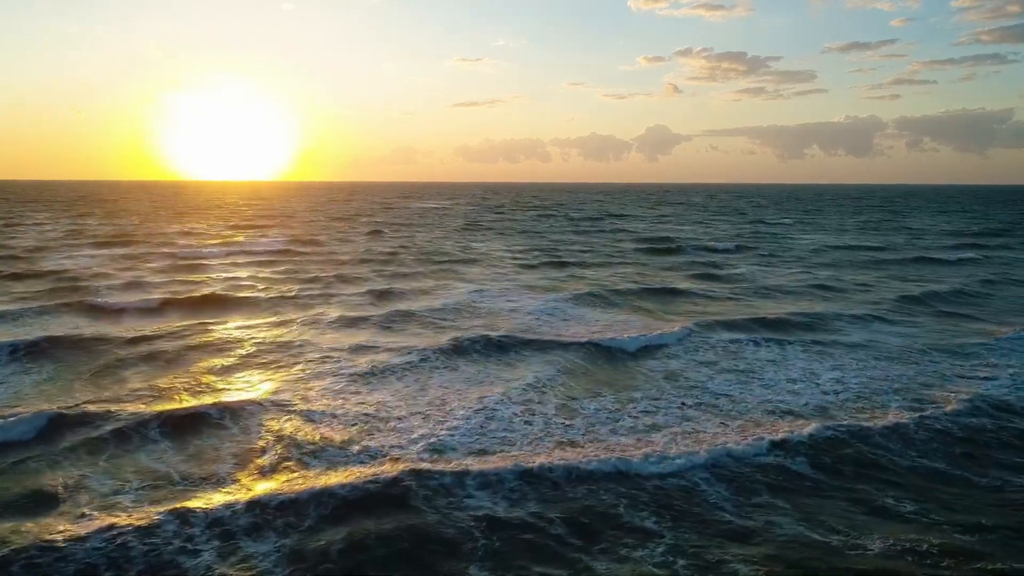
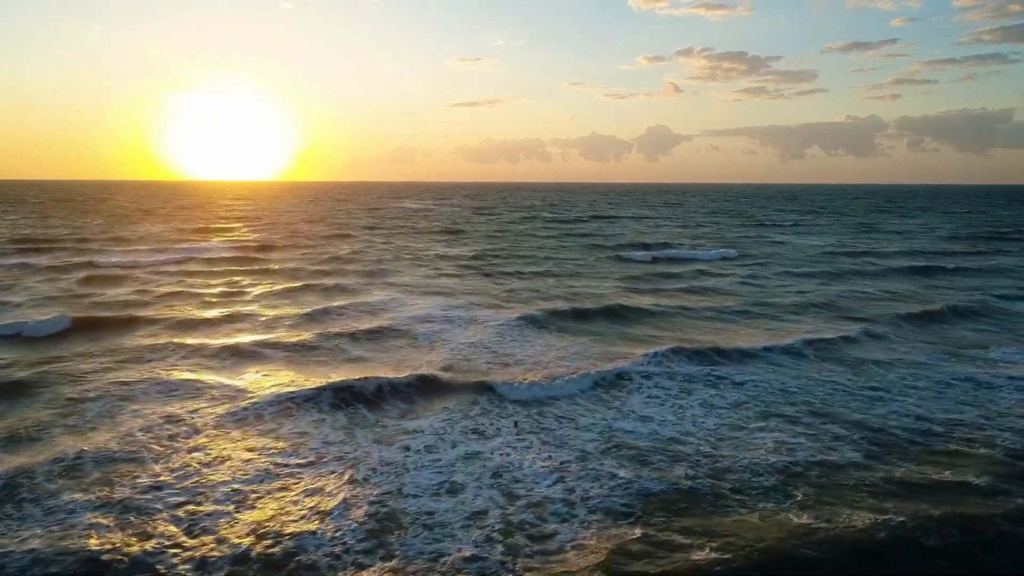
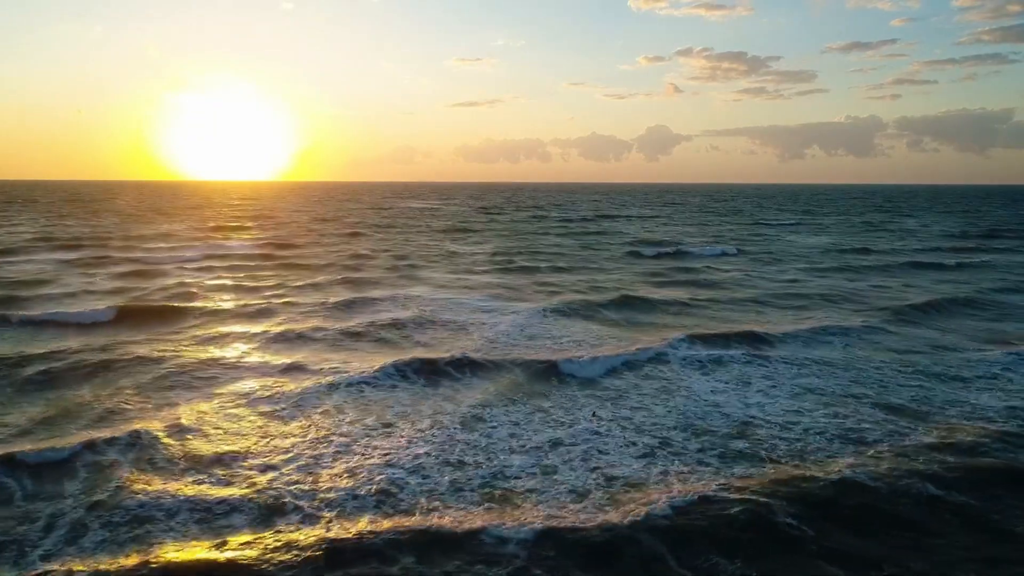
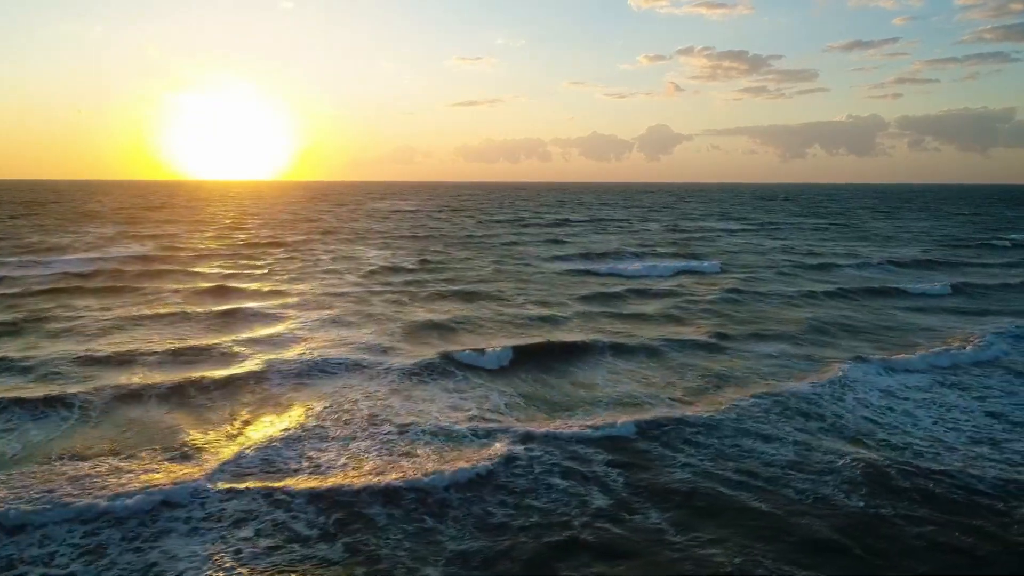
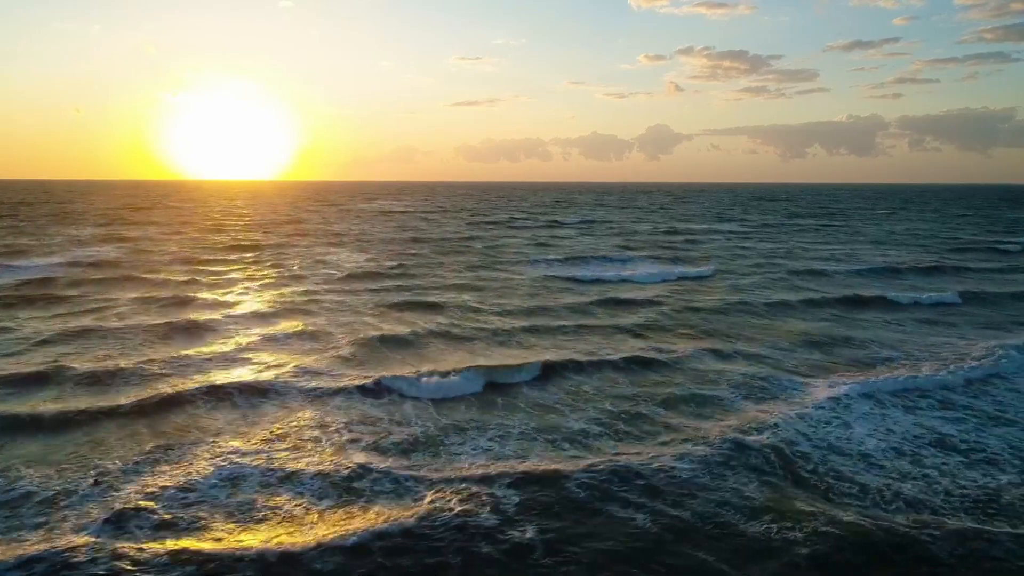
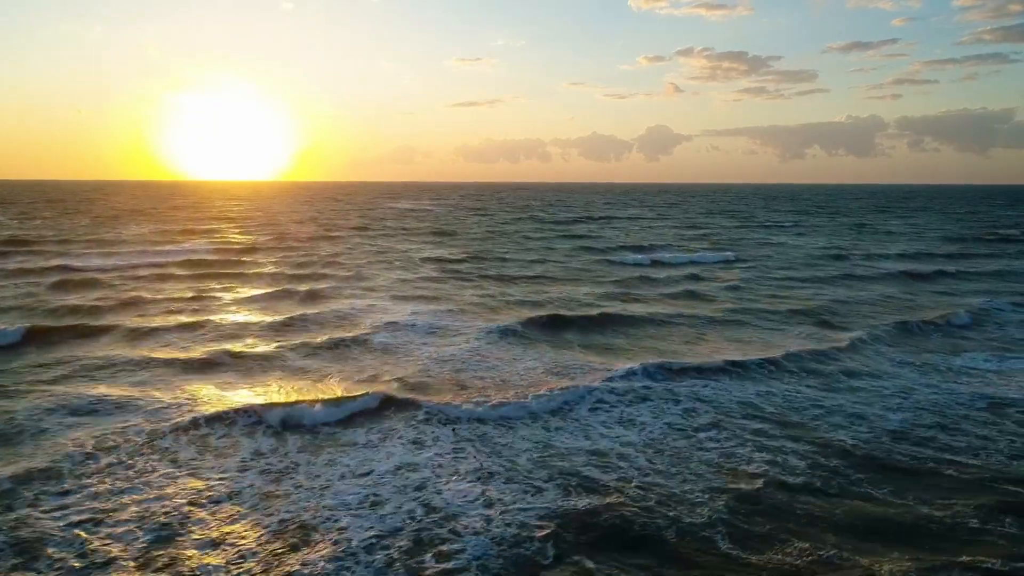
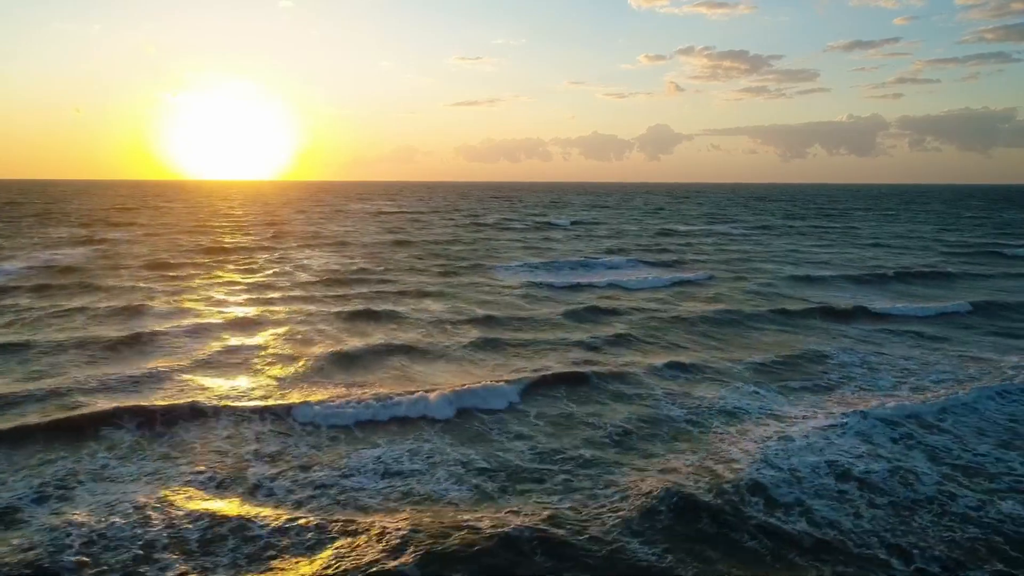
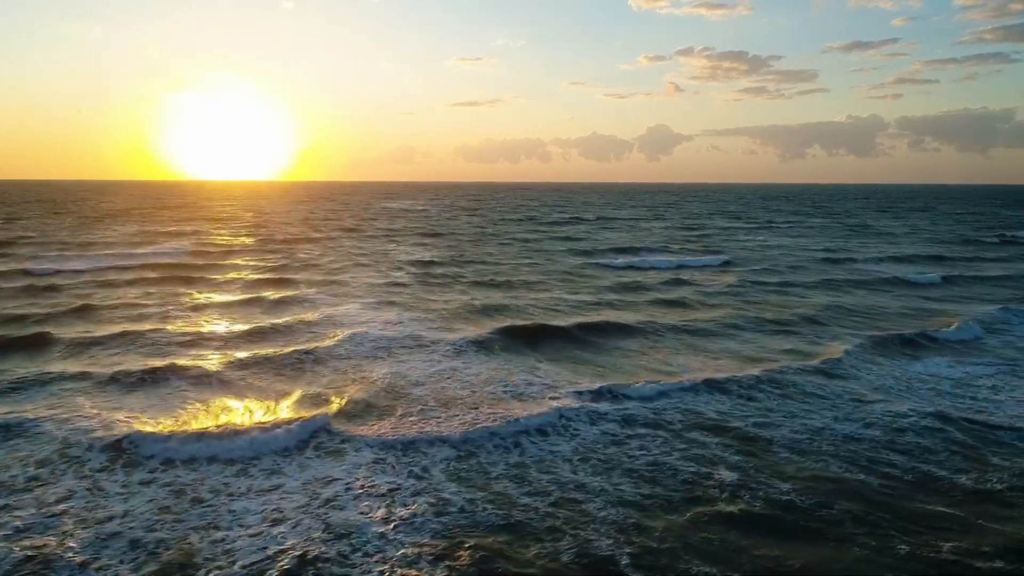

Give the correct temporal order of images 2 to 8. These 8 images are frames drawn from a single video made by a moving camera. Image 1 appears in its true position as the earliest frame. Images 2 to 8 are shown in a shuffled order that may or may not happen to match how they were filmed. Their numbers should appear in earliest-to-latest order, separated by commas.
3, 2, 6, 8, 4, 5, 7
